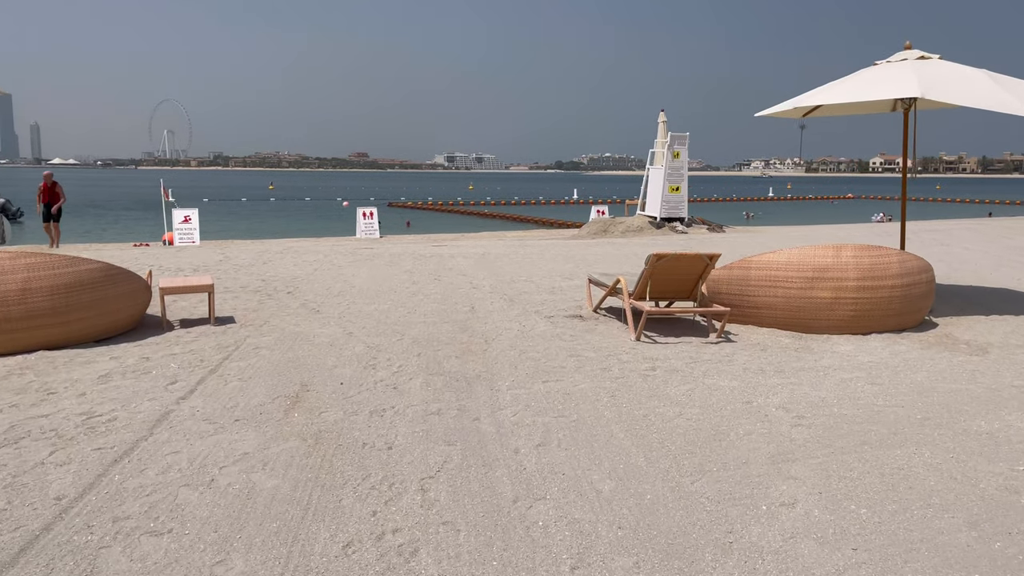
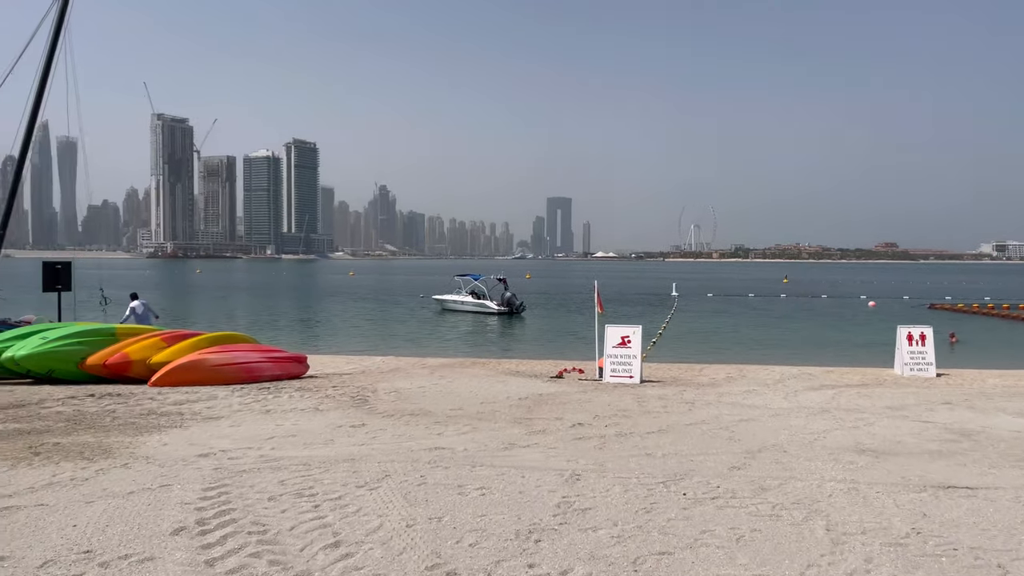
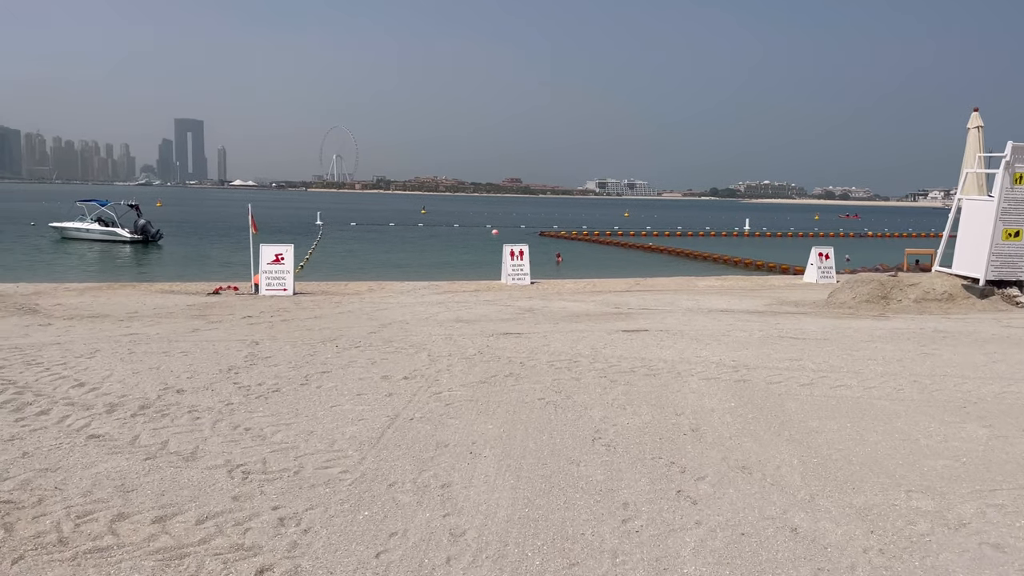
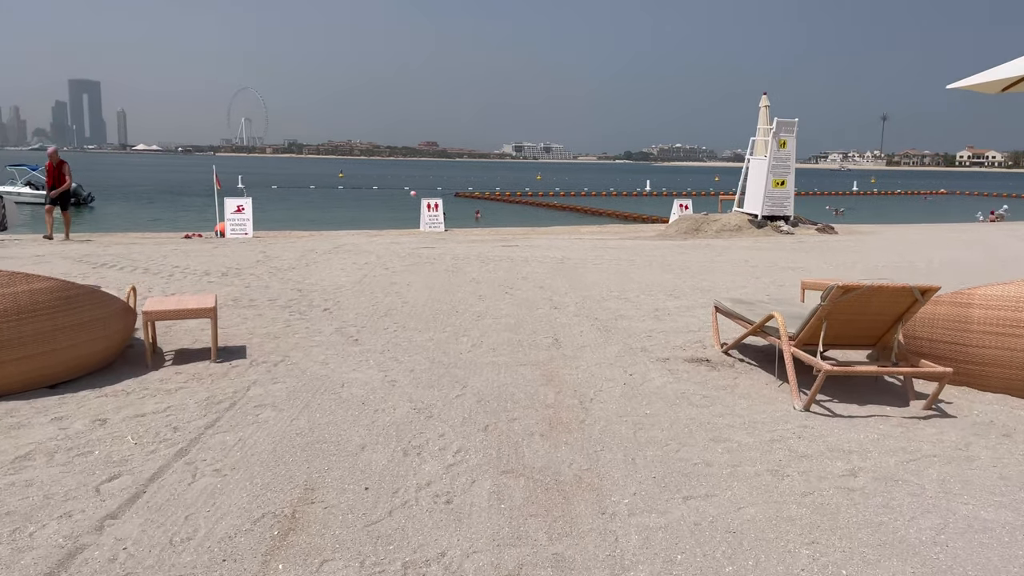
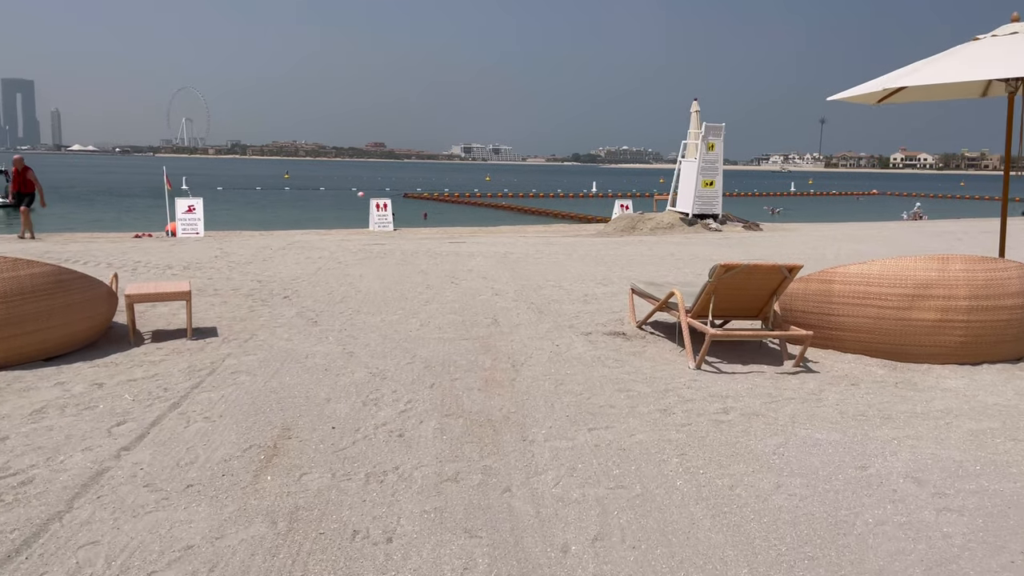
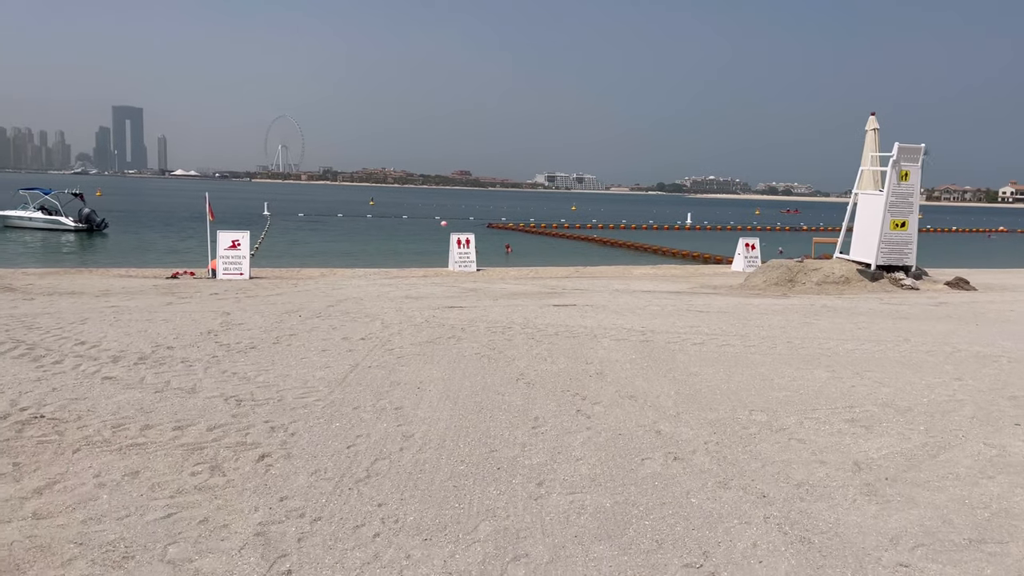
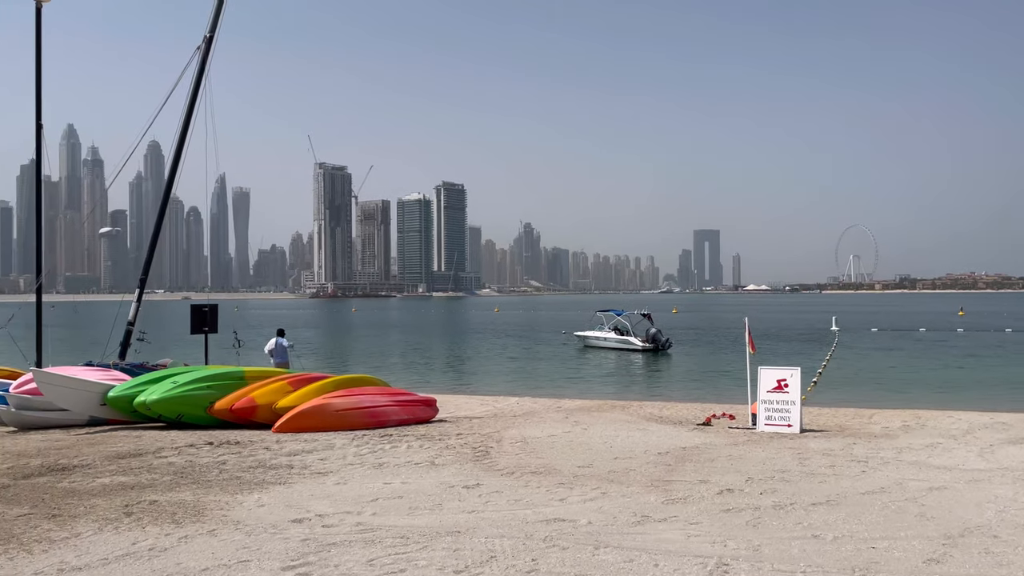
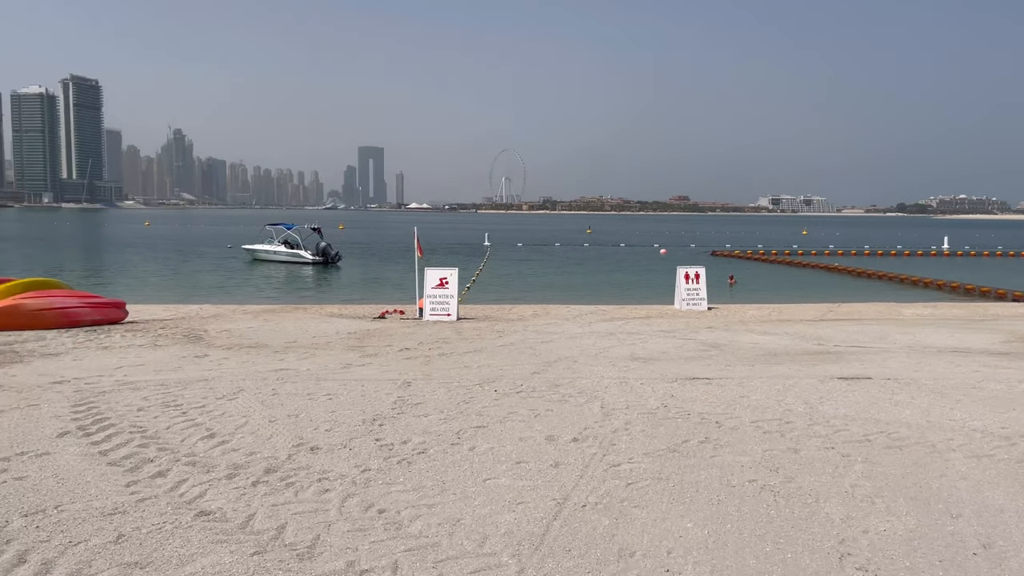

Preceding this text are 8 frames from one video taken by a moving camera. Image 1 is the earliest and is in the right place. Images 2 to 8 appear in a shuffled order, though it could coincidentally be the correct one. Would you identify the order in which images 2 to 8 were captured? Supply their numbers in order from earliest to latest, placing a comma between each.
5, 4, 6, 3, 8, 2, 7
